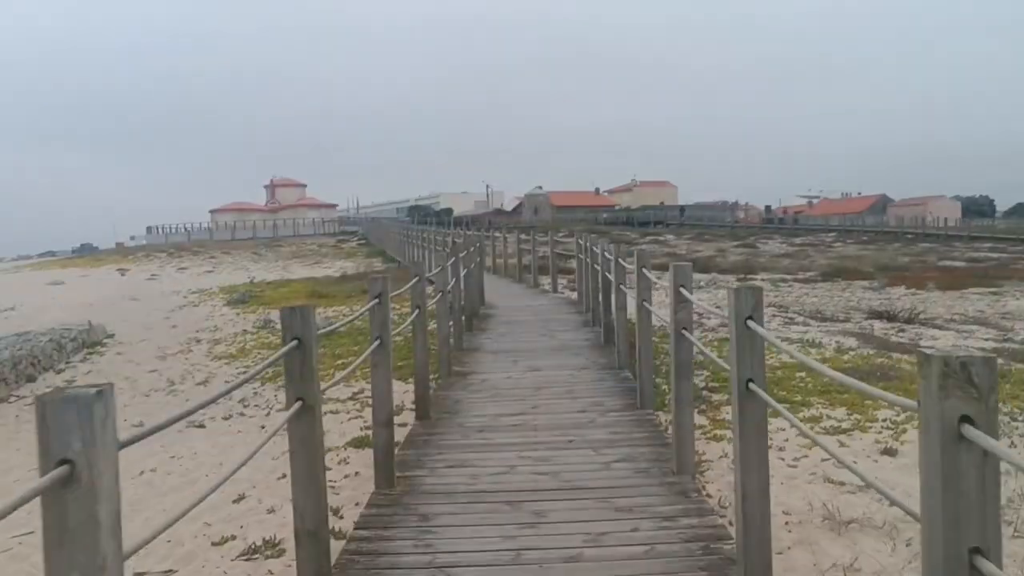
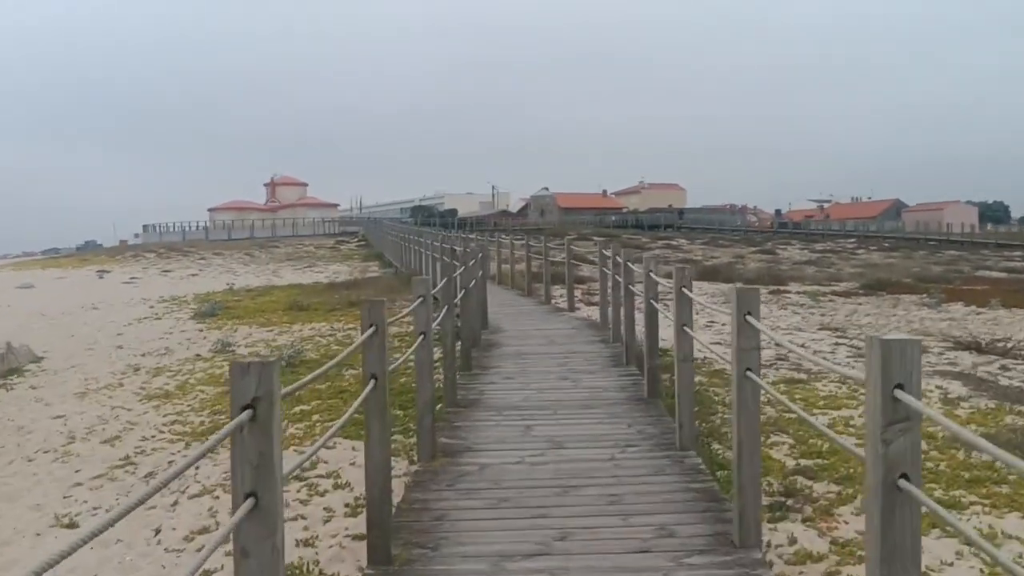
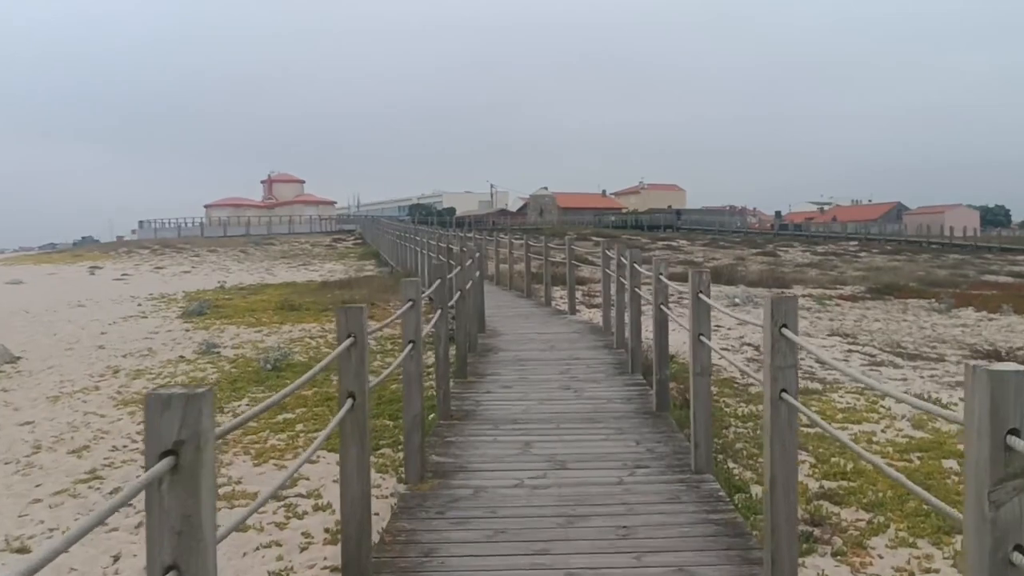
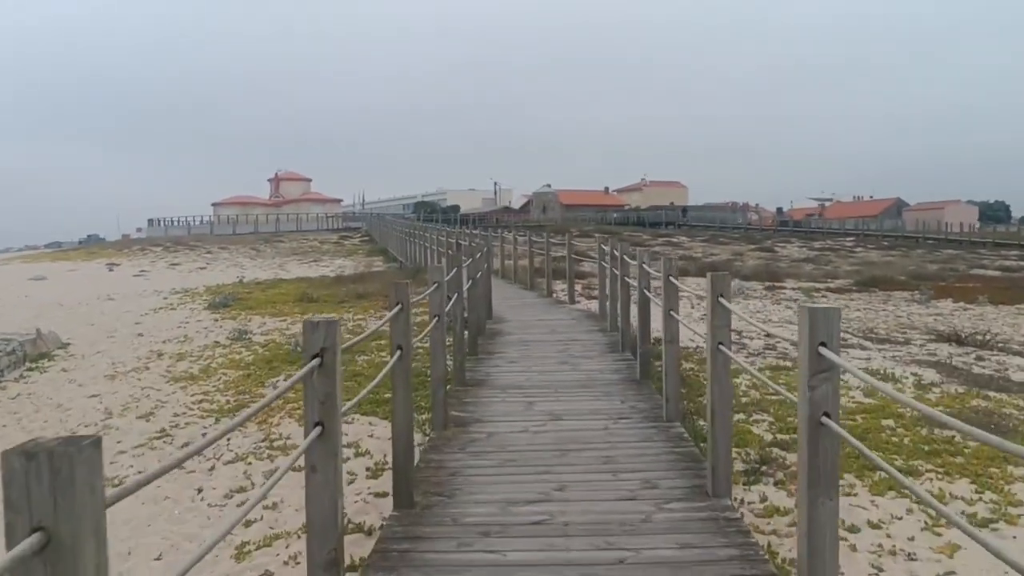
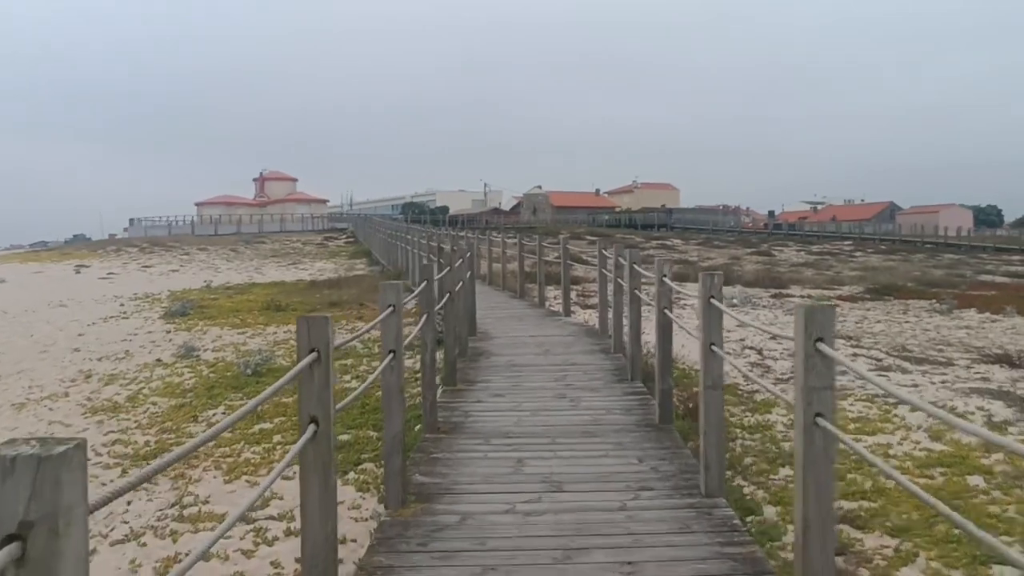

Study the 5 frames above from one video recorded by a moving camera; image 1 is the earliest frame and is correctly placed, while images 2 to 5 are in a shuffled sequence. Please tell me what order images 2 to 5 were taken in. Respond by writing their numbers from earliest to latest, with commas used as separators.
4, 2, 3, 5
